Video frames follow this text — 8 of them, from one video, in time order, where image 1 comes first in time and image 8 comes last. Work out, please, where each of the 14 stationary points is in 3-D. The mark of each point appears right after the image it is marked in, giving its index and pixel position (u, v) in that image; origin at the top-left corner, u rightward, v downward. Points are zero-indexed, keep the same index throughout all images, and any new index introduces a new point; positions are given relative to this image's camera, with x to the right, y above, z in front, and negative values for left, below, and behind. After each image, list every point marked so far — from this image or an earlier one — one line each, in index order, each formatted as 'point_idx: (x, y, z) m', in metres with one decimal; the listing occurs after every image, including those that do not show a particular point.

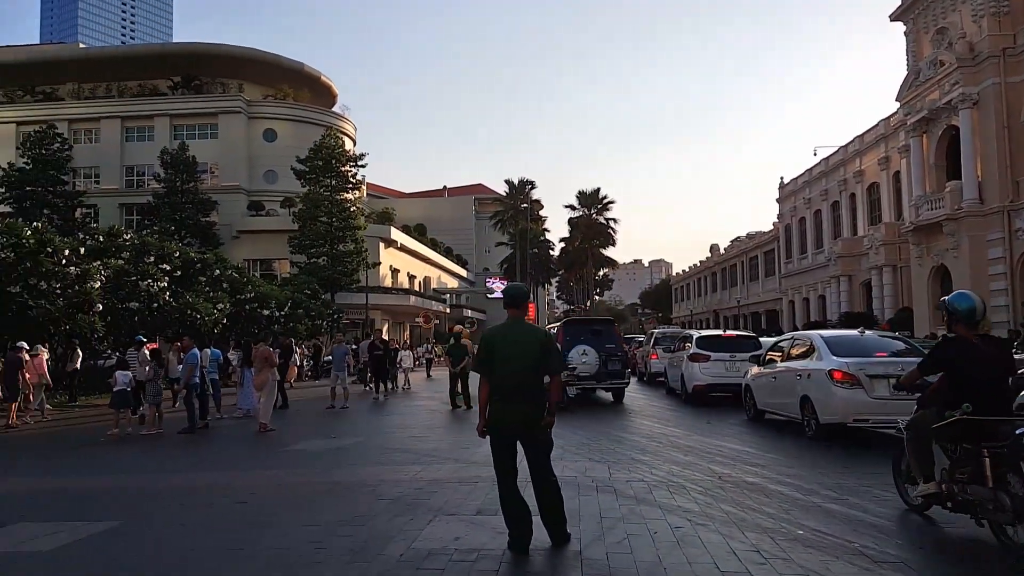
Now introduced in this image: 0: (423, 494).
0: (-0.8, -1.9, +7.6) m
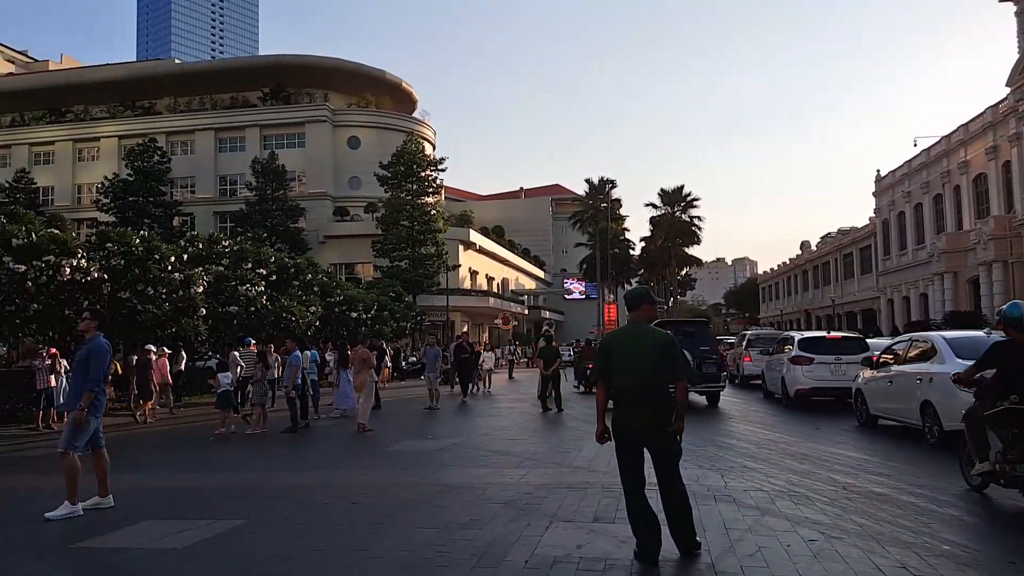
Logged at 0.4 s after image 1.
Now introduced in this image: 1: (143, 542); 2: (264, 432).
0: (+0.3, -2.0, +7.5) m
1: (-2.9, -2.0, +6.2) m
2: (-4.8, -2.9, +15.8) m
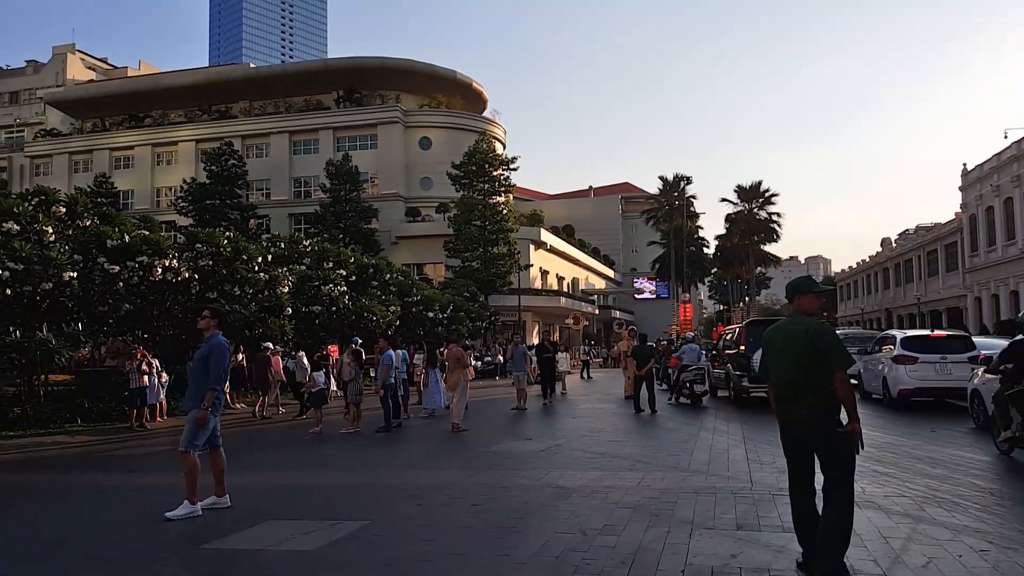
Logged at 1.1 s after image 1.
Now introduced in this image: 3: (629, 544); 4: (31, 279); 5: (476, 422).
0: (+1.4, -1.9, +7.1) m
1: (-1.8, -1.9, +6.1) m
2: (-3.0, -2.8, +15.8) m
3: (+0.8, -1.8, +5.5) m
4: (-10.0, +0.2, +16.6) m
5: (-0.8, -2.9, +17.2) m
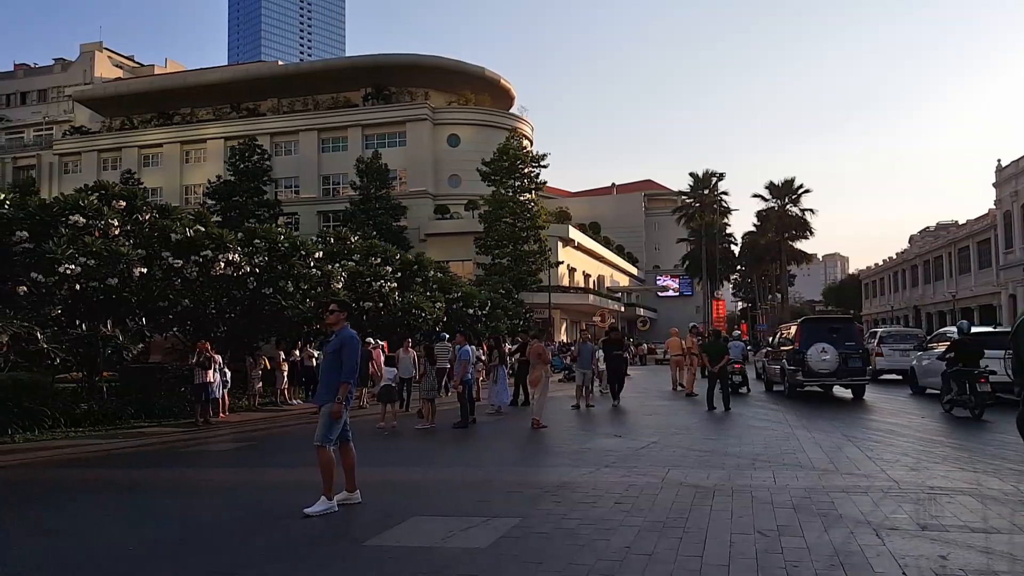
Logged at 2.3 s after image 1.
0: (+2.7, -1.8, +6.9) m
1: (-0.6, -1.9, +5.9) m
2: (-1.5, -2.7, +15.7) m
3: (+2.1, -1.7, +5.3) m
4: (-8.5, +0.3, +16.5) m
5: (+0.7, -2.8, +17.0) m
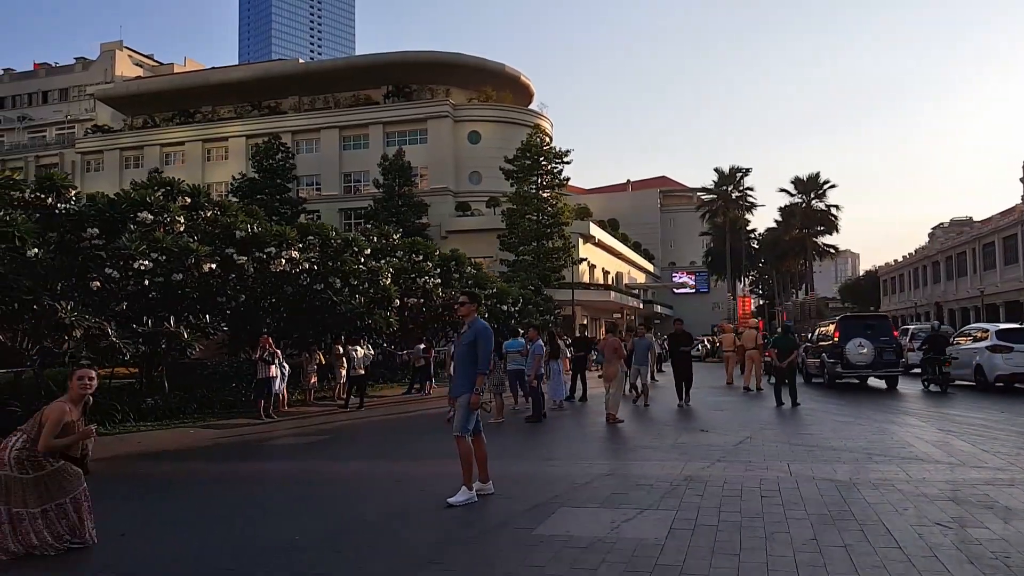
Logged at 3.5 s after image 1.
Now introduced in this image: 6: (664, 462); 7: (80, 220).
0: (+3.9, -1.7, +6.8) m
1: (+0.7, -1.8, +5.9) m
2: (-0.1, -2.6, +15.6) m
3: (+3.3, -1.6, +5.2) m
4: (-7.2, +0.4, +16.6) m
5: (+2.0, -2.7, +16.9) m
6: (+1.8, -2.1, +9.4) m
7: (-8.6, +1.4, +15.7) m
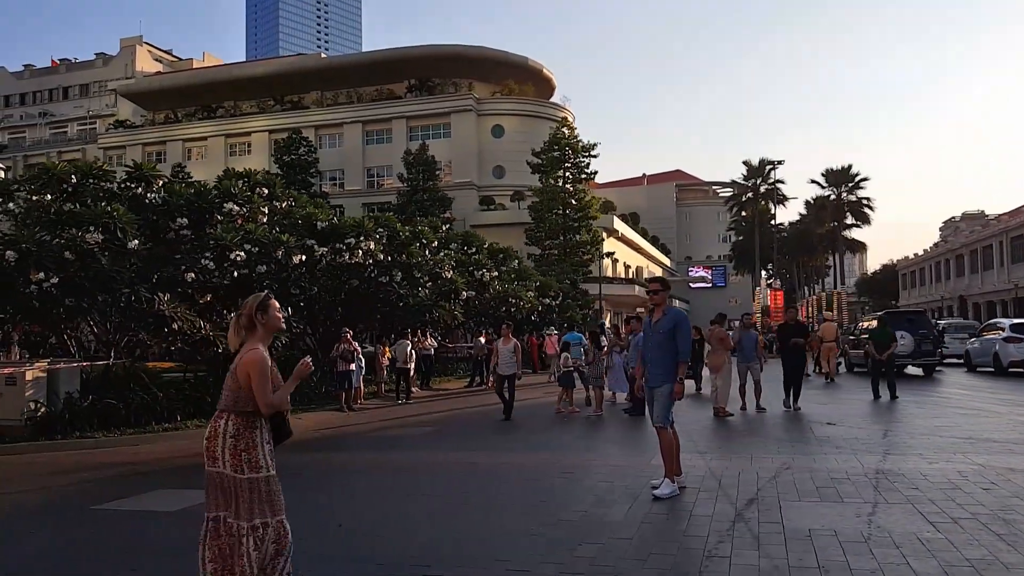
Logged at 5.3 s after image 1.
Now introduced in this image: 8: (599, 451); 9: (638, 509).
0: (+5.7, -1.6, +6.5) m
1: (+2.4, -1.7, +5.6) m
2: (+1.7, -2.5, +15.4) m
3: (+5.1, -1.5, +5.0) m
4: (-5.3, +0.5, +16.4) m
5: (+3.9, -2.5, +16.7) m
6: (+3.6, -1.9, +9.2) m
7: (-6.7, +1.5, +15.6) m
8: (+1.5, -2.3, +11.6) m
9: (+1.0, -1.8, +6.5) m
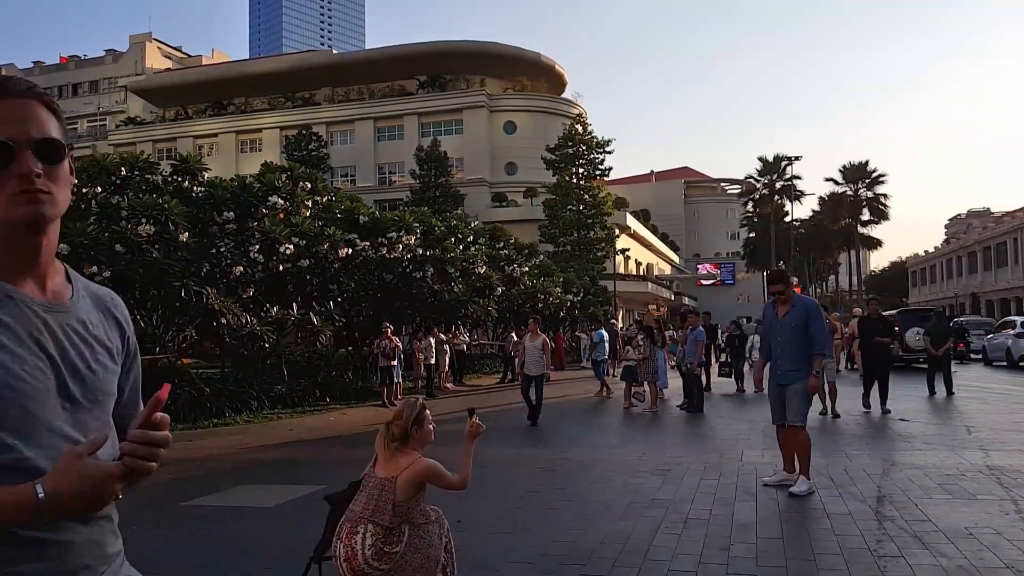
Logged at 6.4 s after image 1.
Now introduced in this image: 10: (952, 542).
0: (+6.6, -1.5, +6.3) m
1: (+3.4, -1.6, +5.4) m
2: (+2.7, -2.3, +15.2) m
3: (+6.0, -1.4, +4.7) m
4: (-4.3, +0.7, +16.2) m
5: (+4.9, -2.4, +16.4) m
6: (+4.6, -1.9, +8.9) m
7: (-5.7, +1.6, +15.3) m
8: (+2.5, -2.2, +11.4) m
9: (+1.9, -1.8, +6.2) m
10: (+2.7, -1.6, +4.9) m
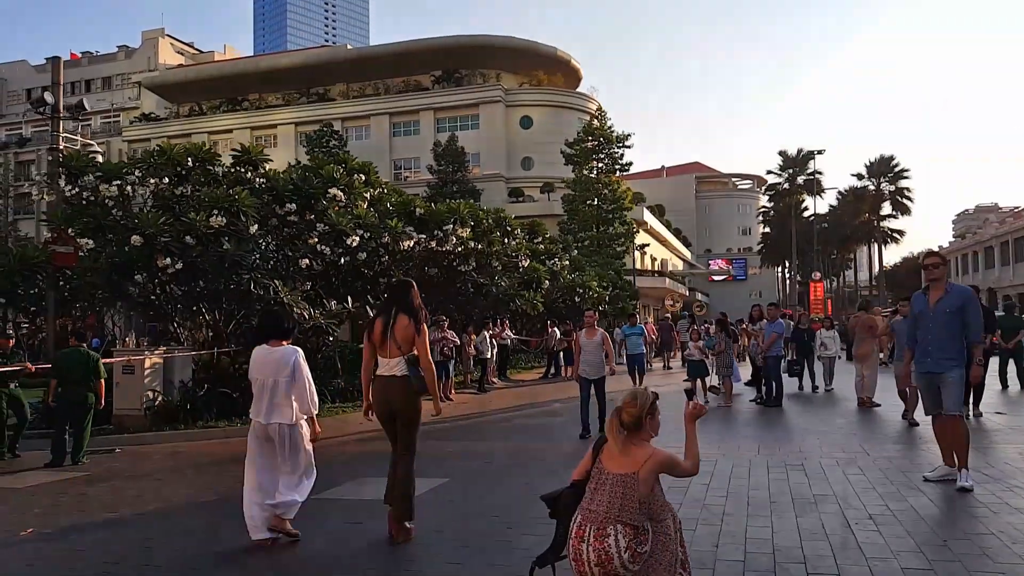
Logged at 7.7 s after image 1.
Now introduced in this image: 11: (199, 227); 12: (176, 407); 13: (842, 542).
0: (+7.9, -1.4, +6.0) m
1: (+4.6, -1.5, +5.1) m
2: (+4.0, -2.2, +14.9) m
3: (+7.2, -1.3, +4.4) m
4: (-3.1, +0.8, +15.9) m
5: (+6.2, -2.2, +16.2) m
6: (+5.8, -1.7, +8.7) m
7: (-4.5, +1.8, +15.1) m
8: (+3.7, -2.1, +11.1) m
9: (+3.2, -1.7, +6.0) m
10: (+3.9, -1.5, +4.7) m
11: (-5.2, +1.0, +13.3) m
12: (-5.5, -2.0, +13.1) m
13: (+2.0, -1.6, +5.0) m
